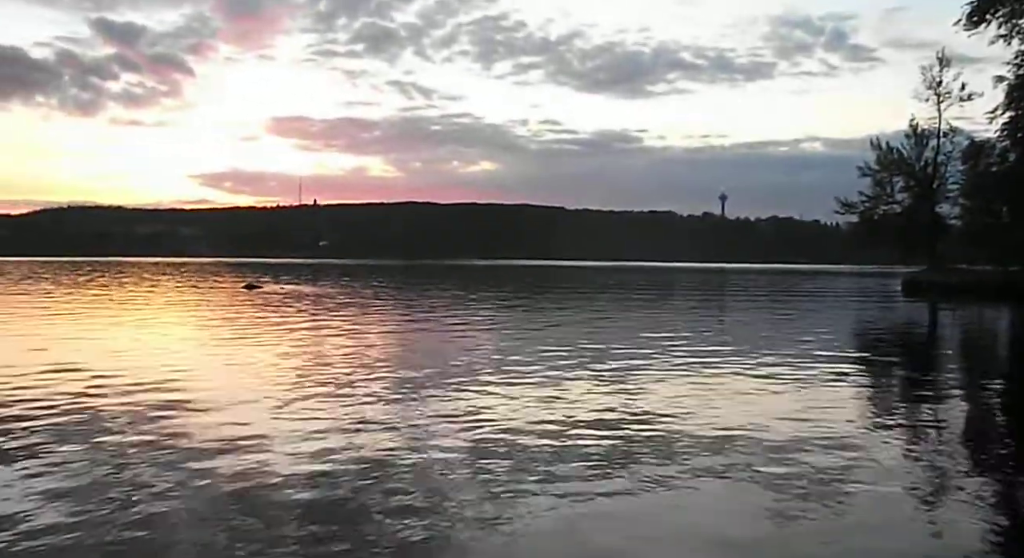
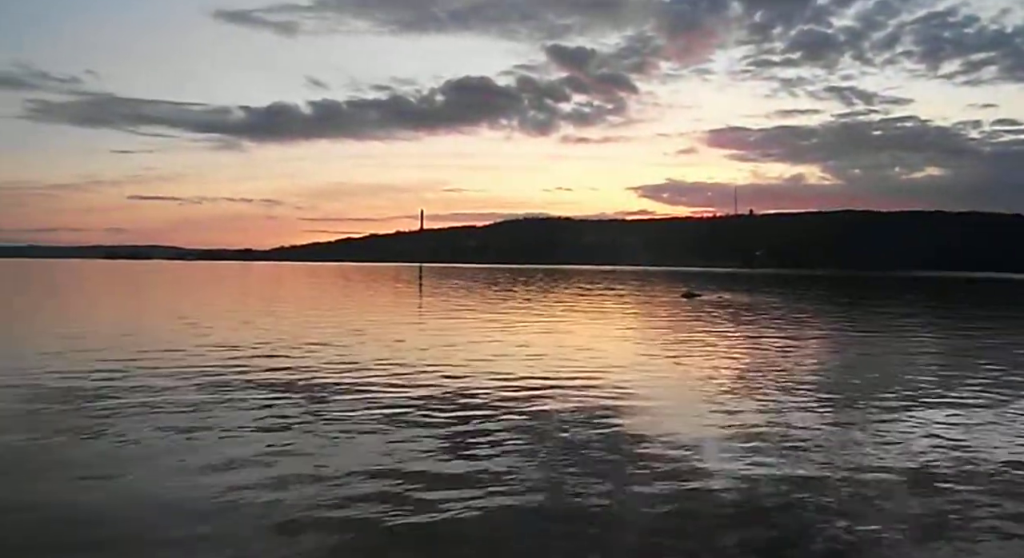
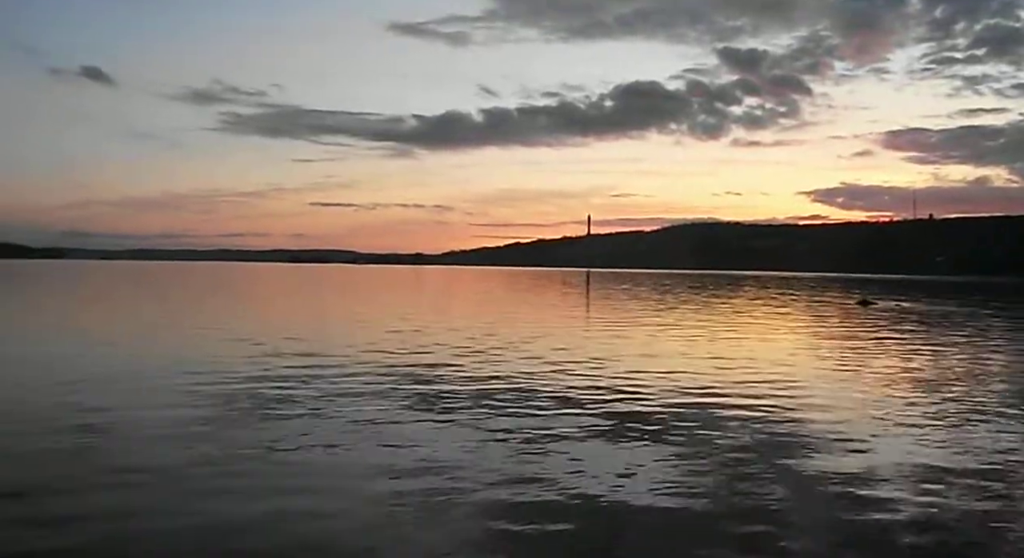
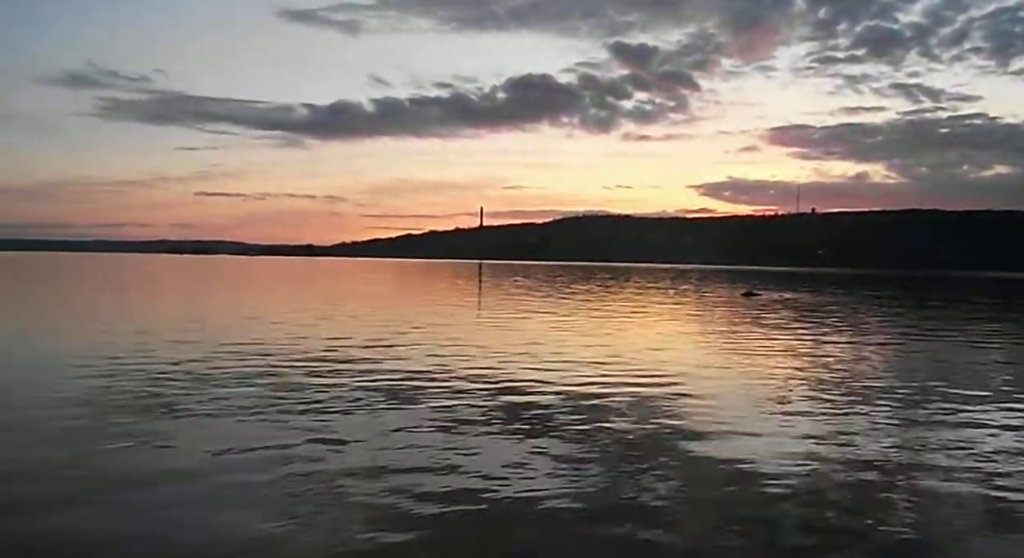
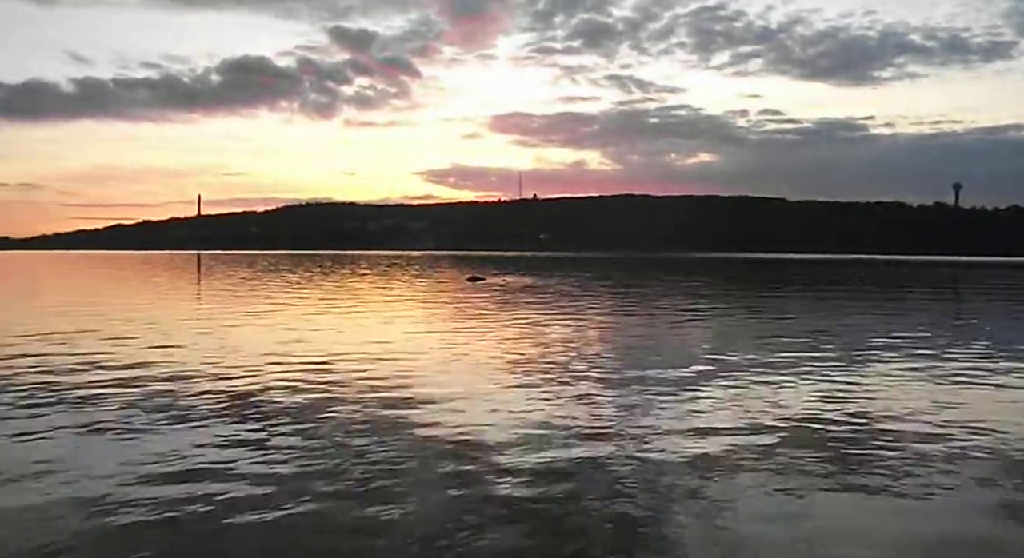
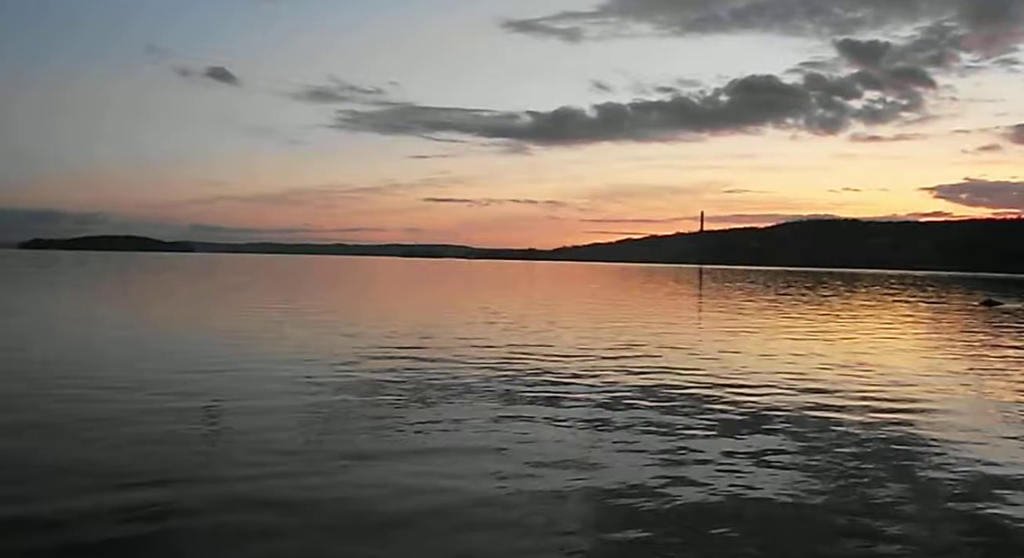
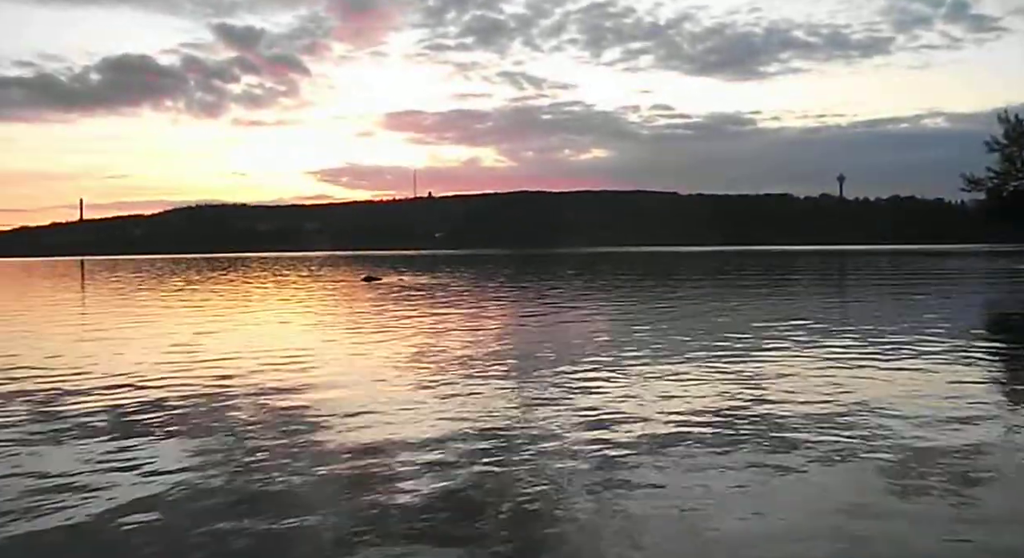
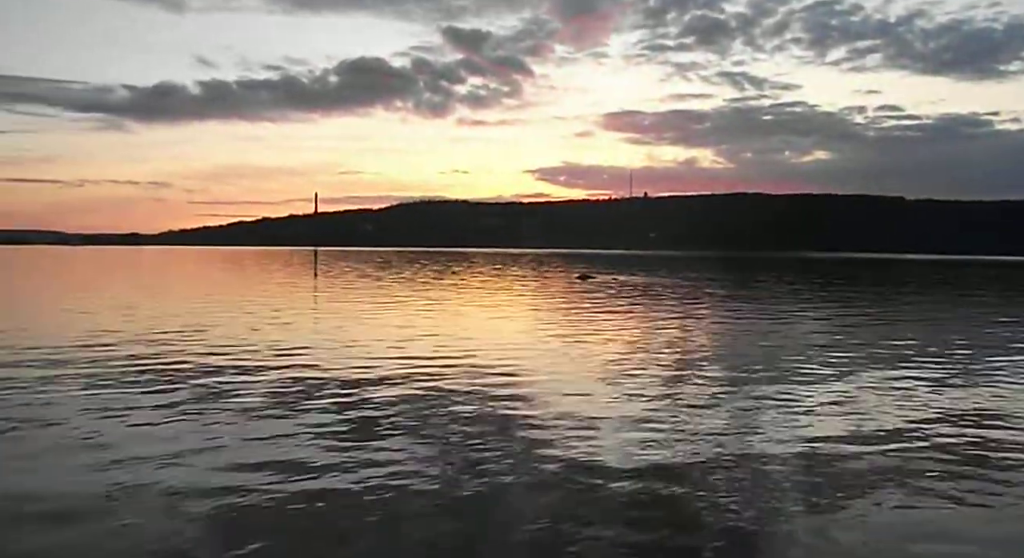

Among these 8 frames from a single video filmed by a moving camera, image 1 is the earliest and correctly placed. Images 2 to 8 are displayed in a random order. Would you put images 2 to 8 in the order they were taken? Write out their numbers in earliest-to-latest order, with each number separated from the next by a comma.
7, 5, 8, 2, 4, 3, 6
